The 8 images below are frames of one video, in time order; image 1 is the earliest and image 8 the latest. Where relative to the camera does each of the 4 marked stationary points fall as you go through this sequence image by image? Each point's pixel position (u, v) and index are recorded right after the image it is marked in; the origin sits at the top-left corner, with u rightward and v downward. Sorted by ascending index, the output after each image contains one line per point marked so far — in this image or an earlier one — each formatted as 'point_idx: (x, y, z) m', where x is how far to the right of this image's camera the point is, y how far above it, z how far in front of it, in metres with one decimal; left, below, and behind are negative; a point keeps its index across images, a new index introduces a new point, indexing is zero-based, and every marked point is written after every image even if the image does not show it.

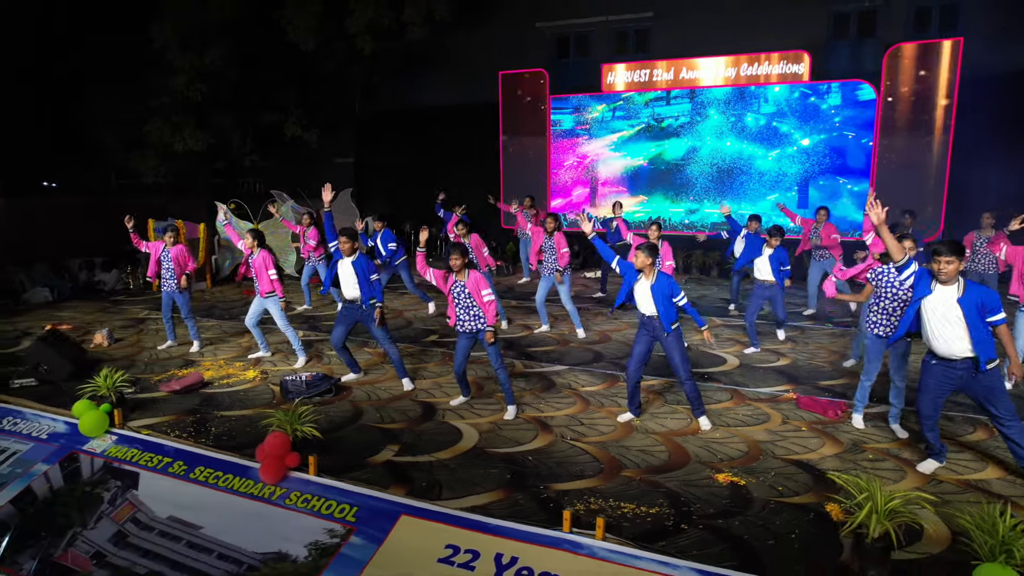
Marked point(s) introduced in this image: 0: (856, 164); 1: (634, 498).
0: (+6.9, +2.5, +12.8) m
1: (+0.8, -1.4, +4.3) m
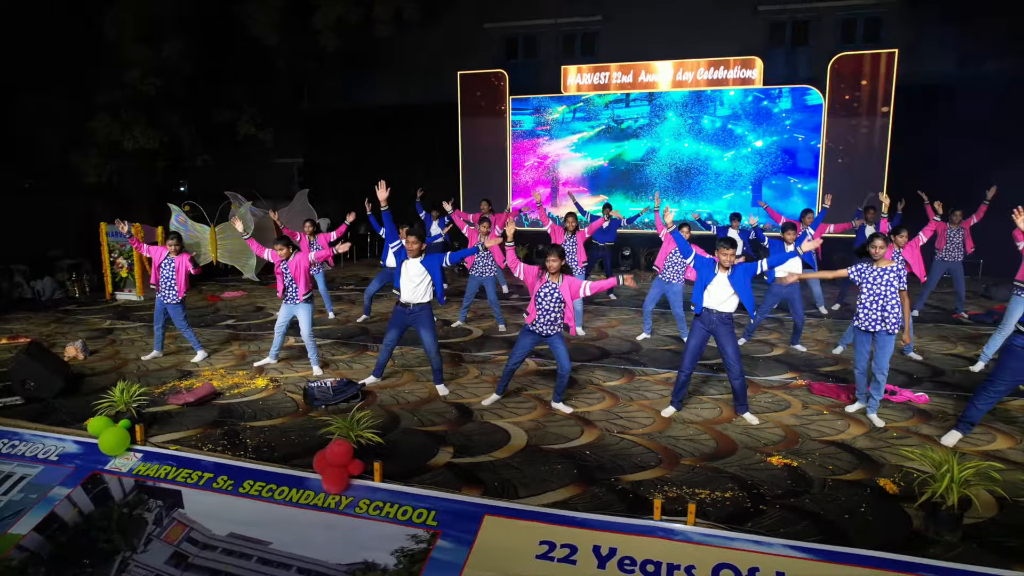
0: (+6.3, +2.7, +13.7) m
1: (+1.4, -1.4, +4.5) m
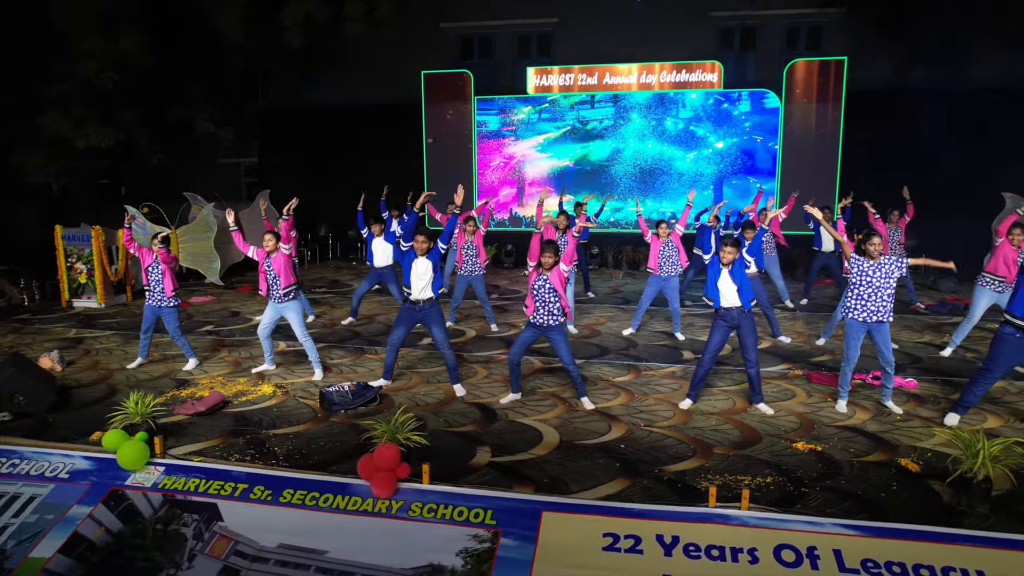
0: (+5.7, +2.8, +14.3) m
1: (+1.7, -1.4, +4.7) m
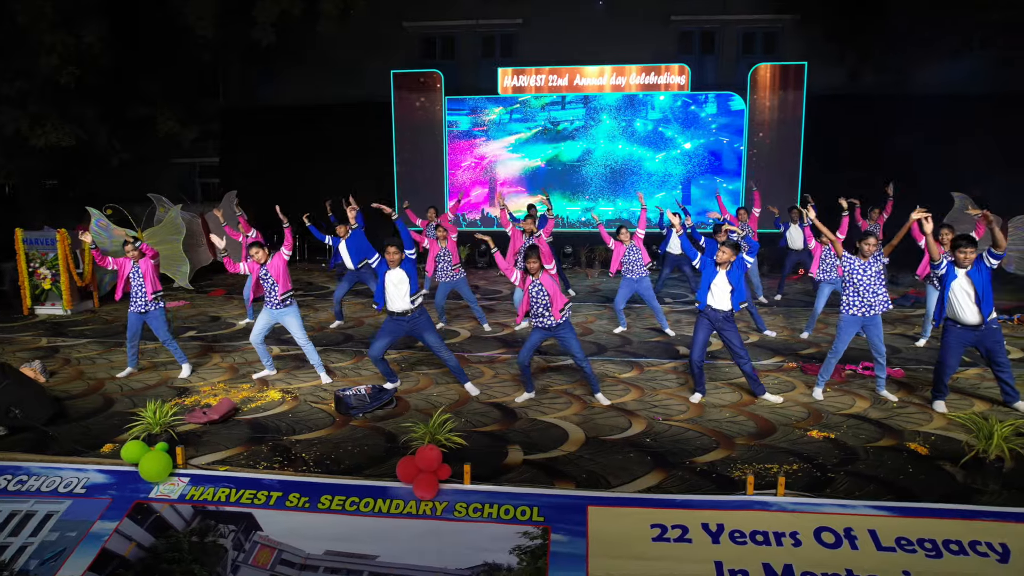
0: (+5.1, +2.9, +14.8) m
1: (+2.0, -1.3, +4.9) m
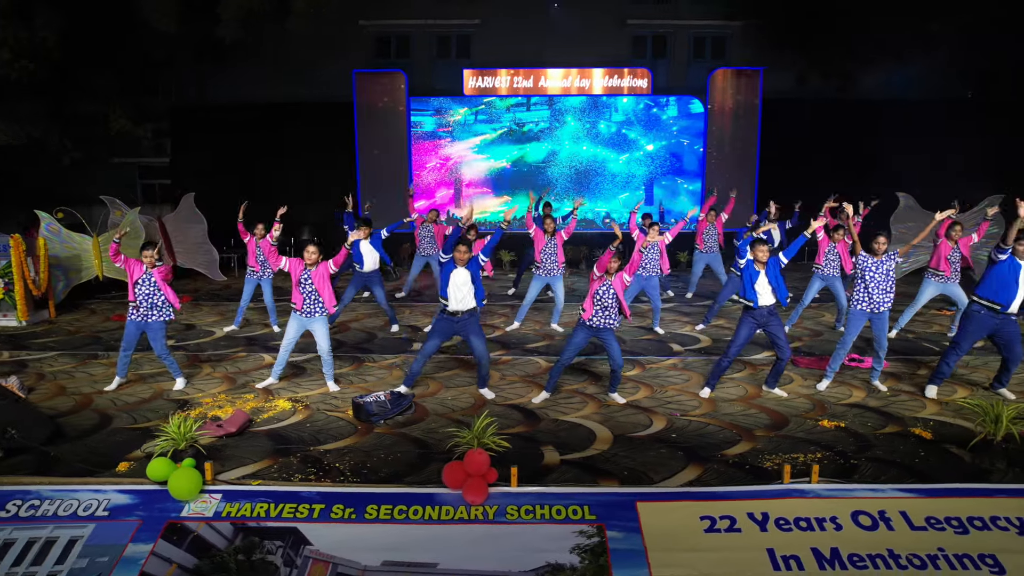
0: (+4.3, +2.9, +15.3) m
1: (+2.3, -1.3, +5.2) m
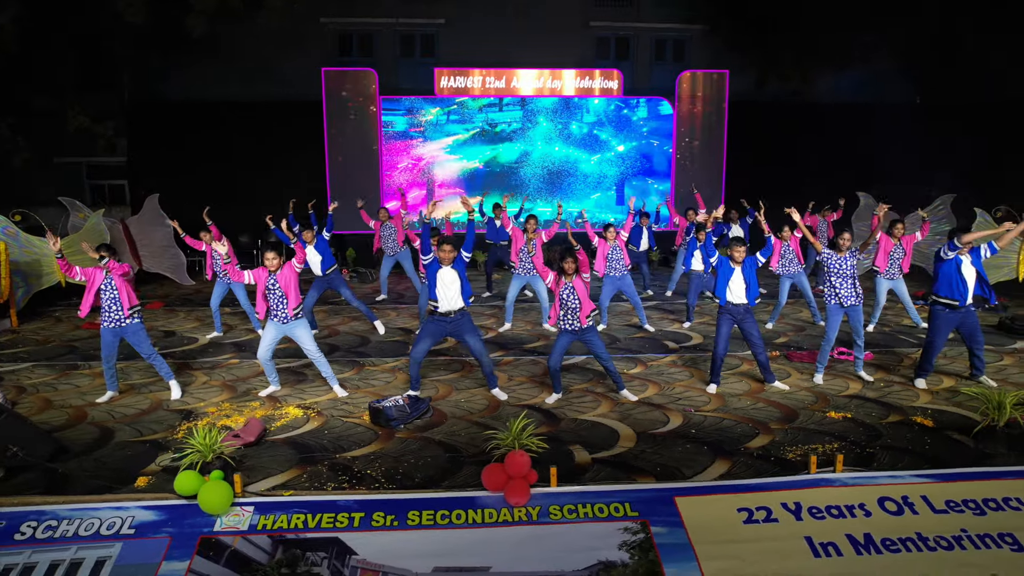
0: (+3.7, +3.0, +15.6) m
1: (+2.5, -1.3, +5.4) m
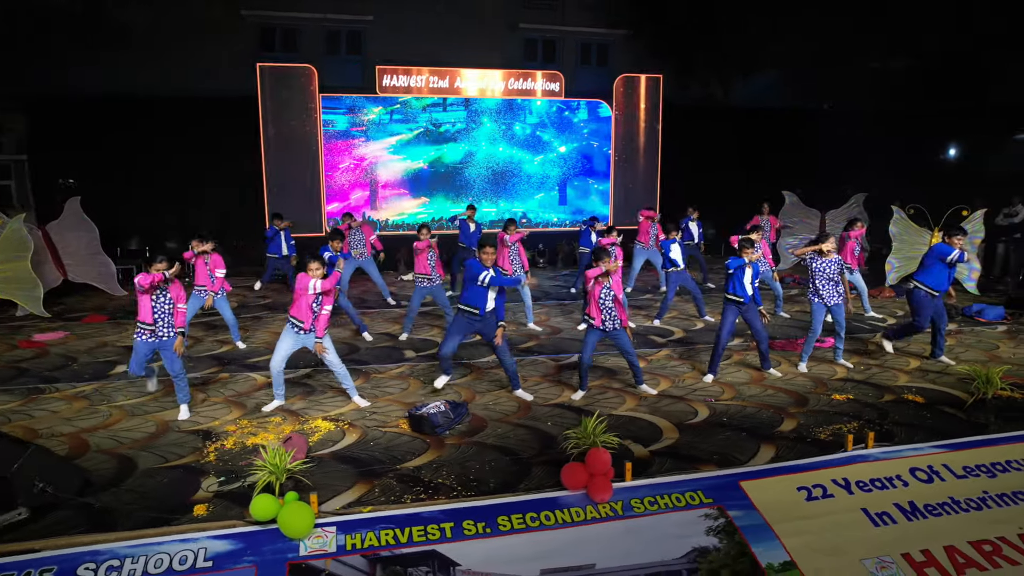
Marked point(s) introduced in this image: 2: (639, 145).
0: (+2.3, +3.1, +16.1) m
1: (+2.9, -1.2, +5.8) m
2: (+3.4, +3.7, +16.4) m
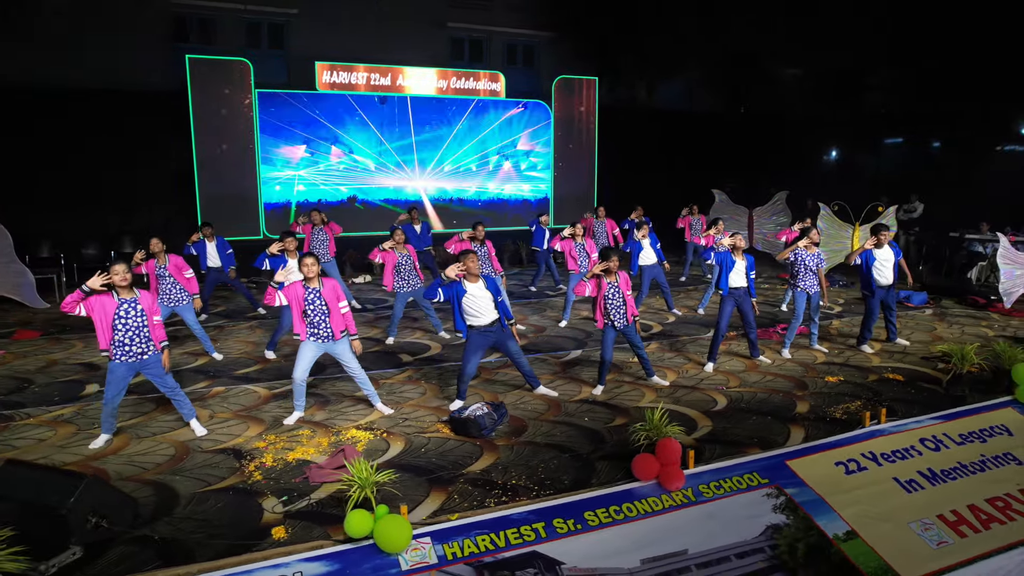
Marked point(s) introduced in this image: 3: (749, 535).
0: (+0.9, +3.1, +16.4) m
1: (+3.3, -1.1, +6.4) m
2: (+1.9, +3.8, +16.8) m
3: (+1.7, -1.7, +4.4) m
